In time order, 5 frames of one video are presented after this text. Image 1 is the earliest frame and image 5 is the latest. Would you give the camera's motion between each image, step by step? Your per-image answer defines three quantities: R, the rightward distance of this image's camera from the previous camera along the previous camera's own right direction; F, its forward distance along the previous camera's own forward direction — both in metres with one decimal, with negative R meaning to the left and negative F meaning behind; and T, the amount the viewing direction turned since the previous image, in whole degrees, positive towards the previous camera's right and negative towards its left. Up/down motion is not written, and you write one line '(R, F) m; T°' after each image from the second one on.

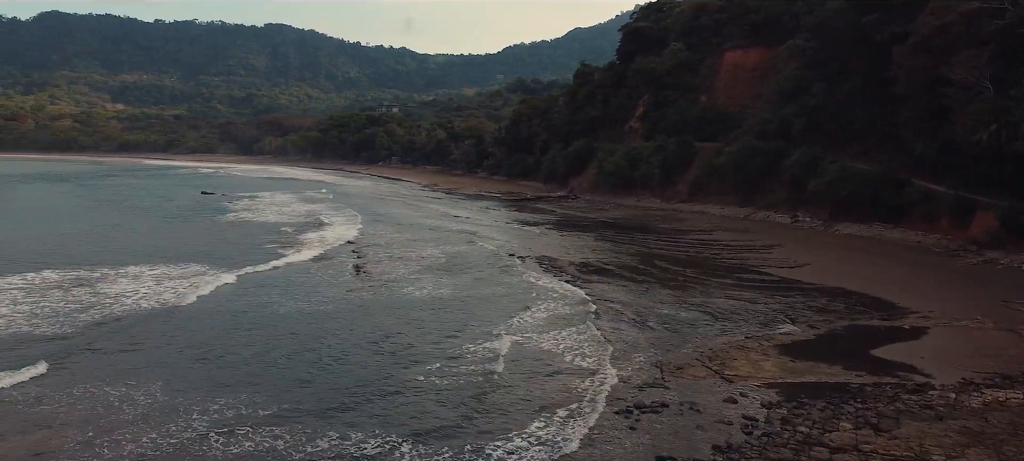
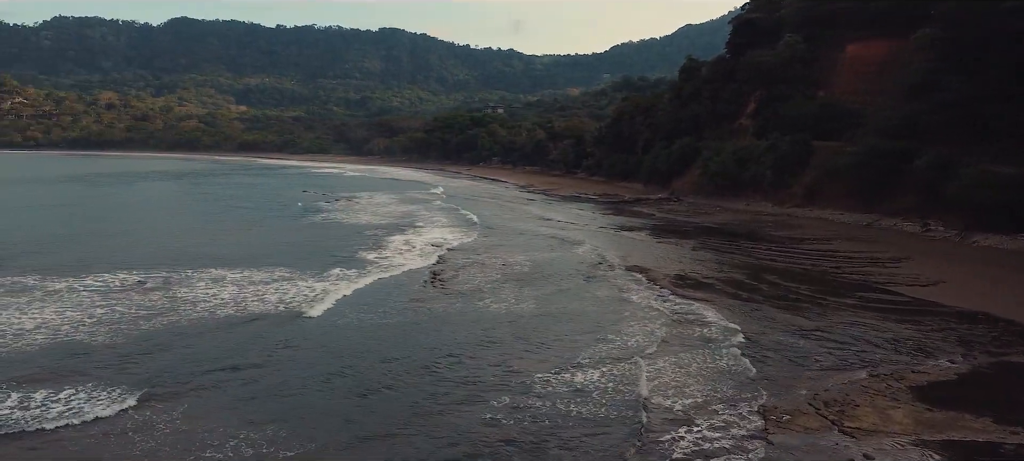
(+0.3, +1.7) m; -7°
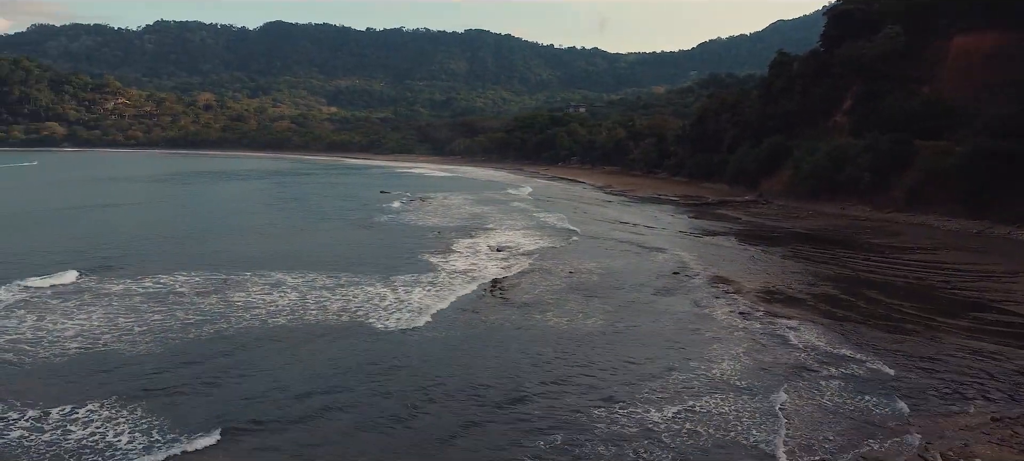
(+0.3, +1.4) m; -5°
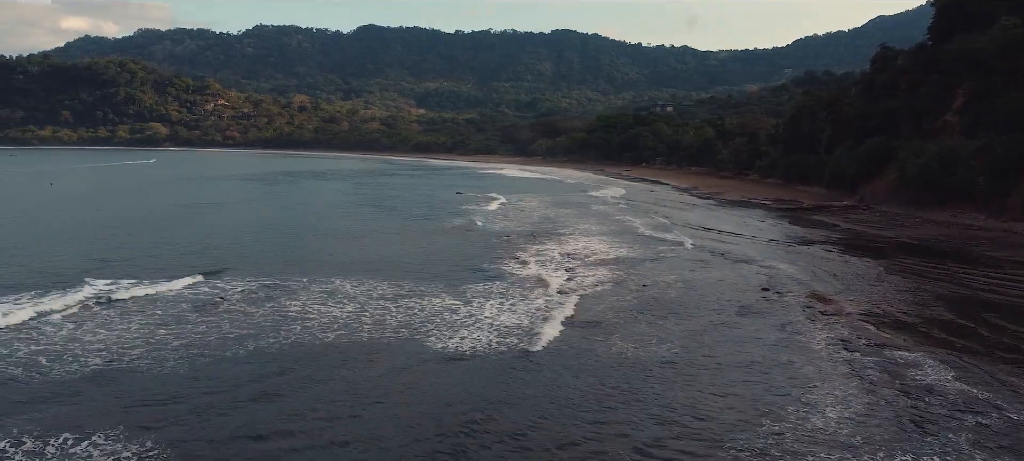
(+0.3, +1.6) m; -5°
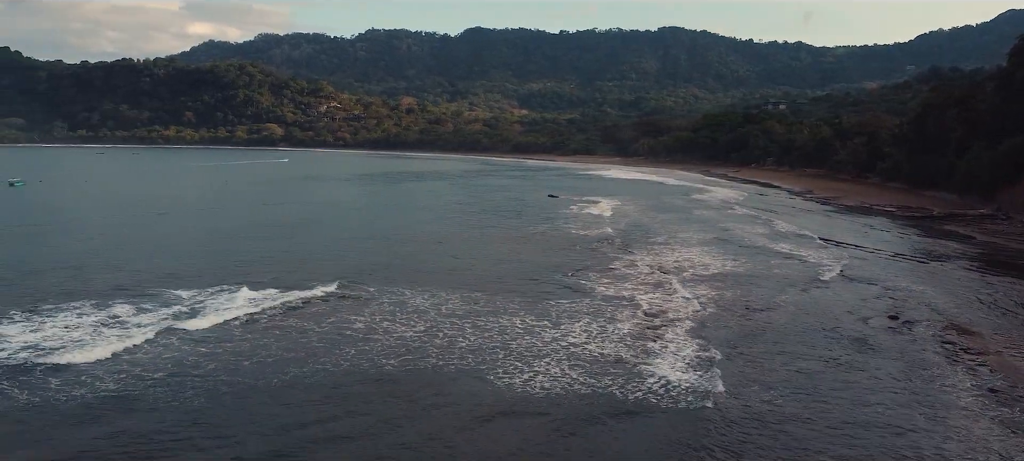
(+0.3, +2.0) m; -6°
